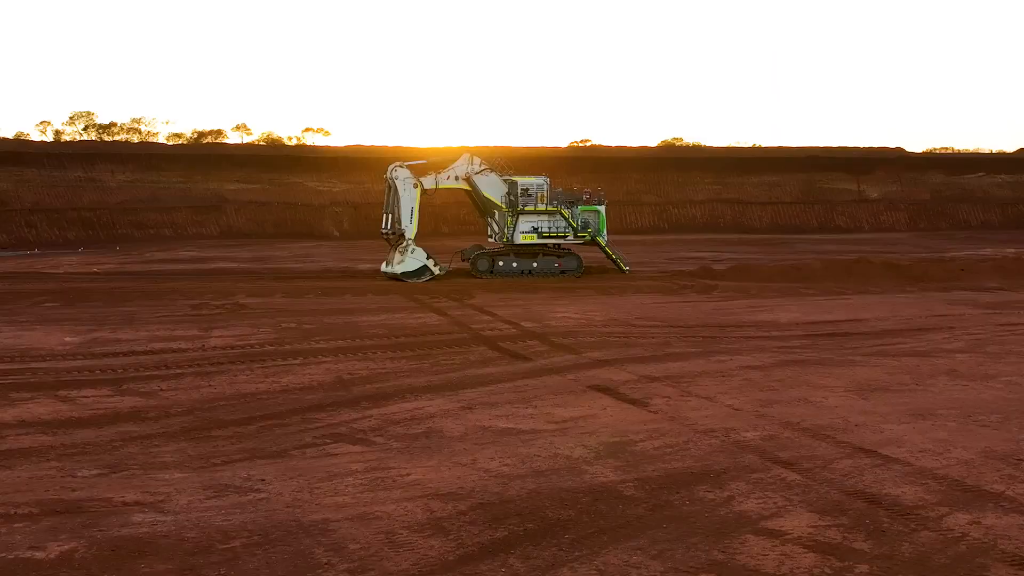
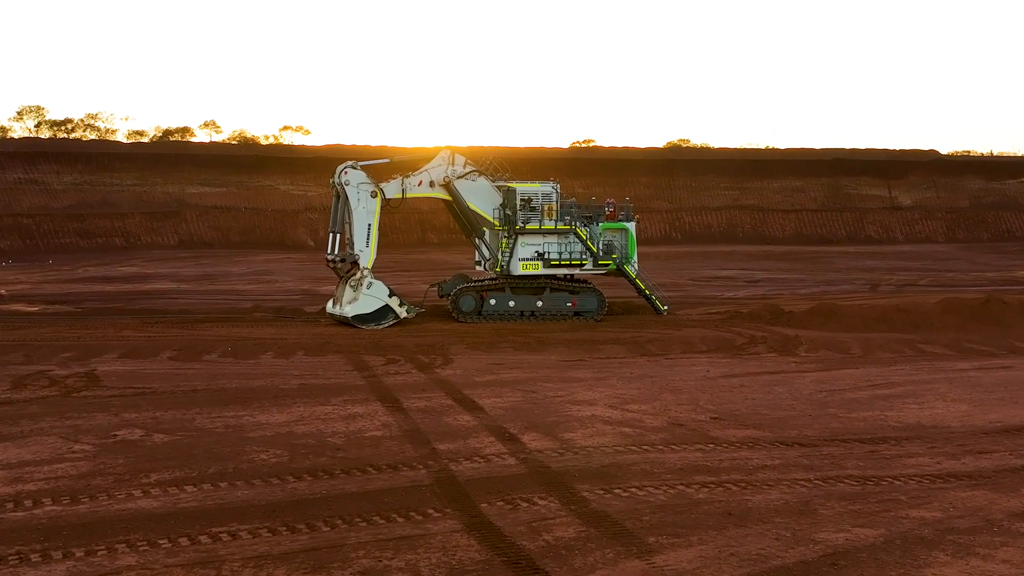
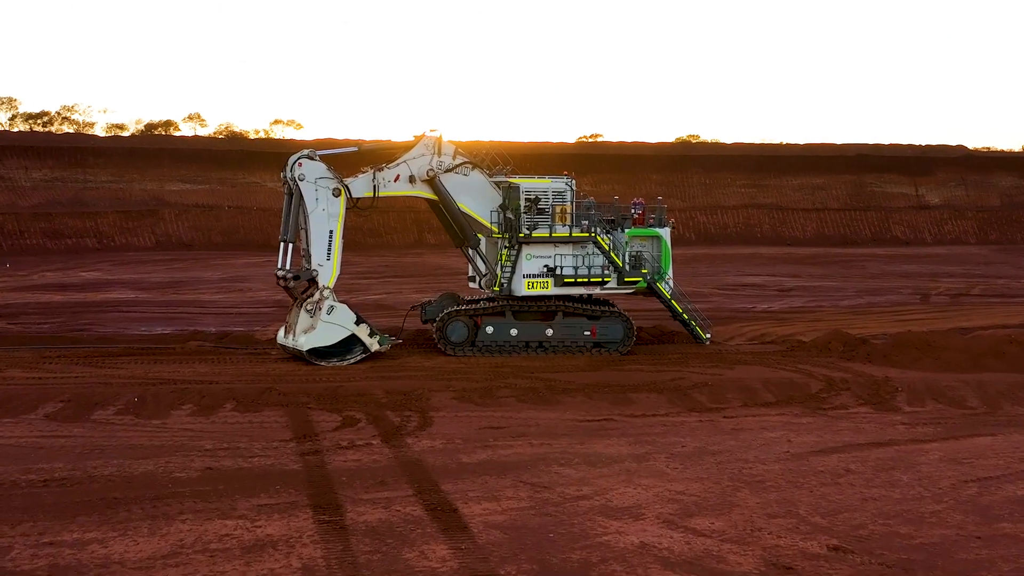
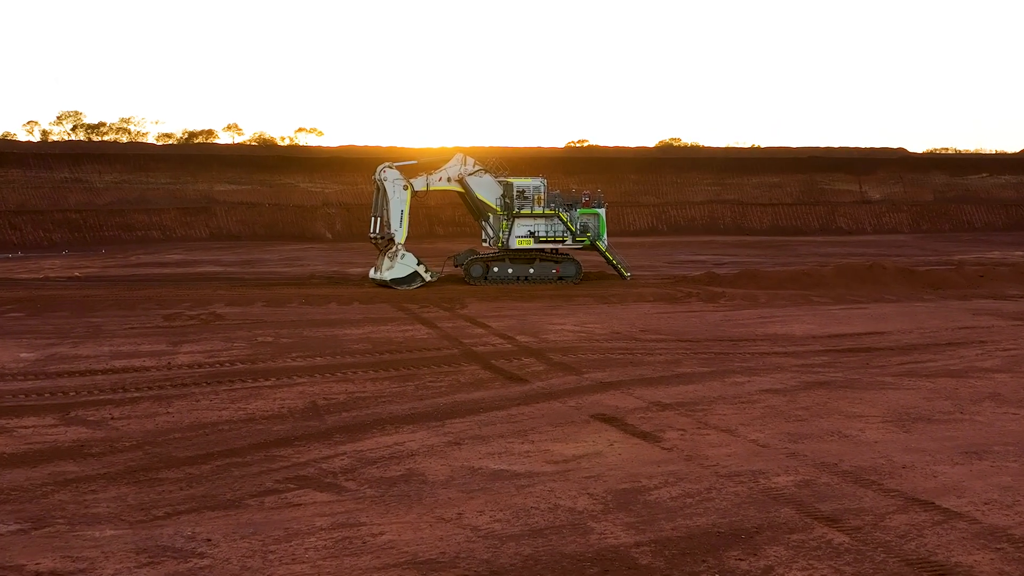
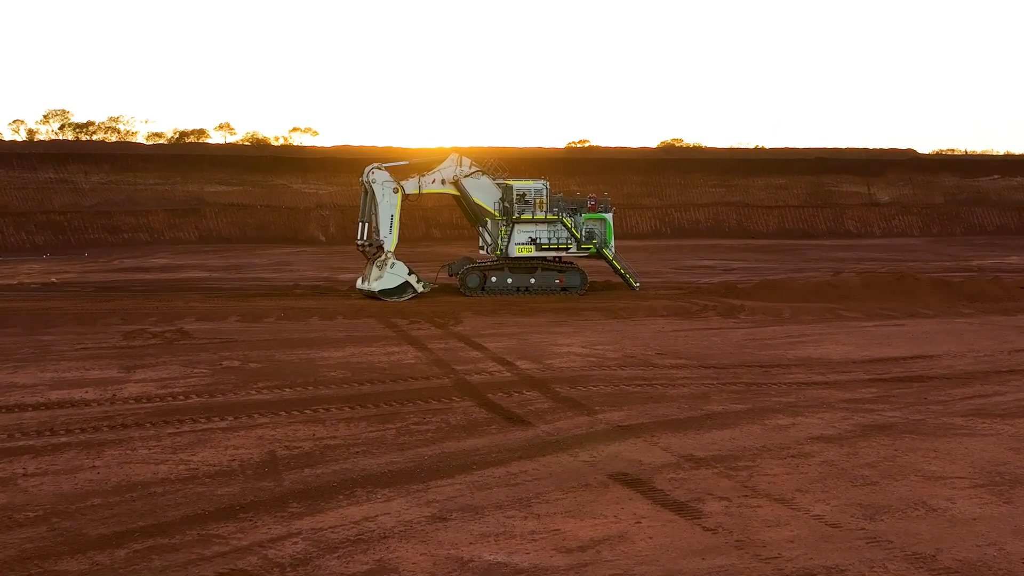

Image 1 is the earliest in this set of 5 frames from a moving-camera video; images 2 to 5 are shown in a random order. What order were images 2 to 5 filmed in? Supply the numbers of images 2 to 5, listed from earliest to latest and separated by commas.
4, 5, 2, 3
